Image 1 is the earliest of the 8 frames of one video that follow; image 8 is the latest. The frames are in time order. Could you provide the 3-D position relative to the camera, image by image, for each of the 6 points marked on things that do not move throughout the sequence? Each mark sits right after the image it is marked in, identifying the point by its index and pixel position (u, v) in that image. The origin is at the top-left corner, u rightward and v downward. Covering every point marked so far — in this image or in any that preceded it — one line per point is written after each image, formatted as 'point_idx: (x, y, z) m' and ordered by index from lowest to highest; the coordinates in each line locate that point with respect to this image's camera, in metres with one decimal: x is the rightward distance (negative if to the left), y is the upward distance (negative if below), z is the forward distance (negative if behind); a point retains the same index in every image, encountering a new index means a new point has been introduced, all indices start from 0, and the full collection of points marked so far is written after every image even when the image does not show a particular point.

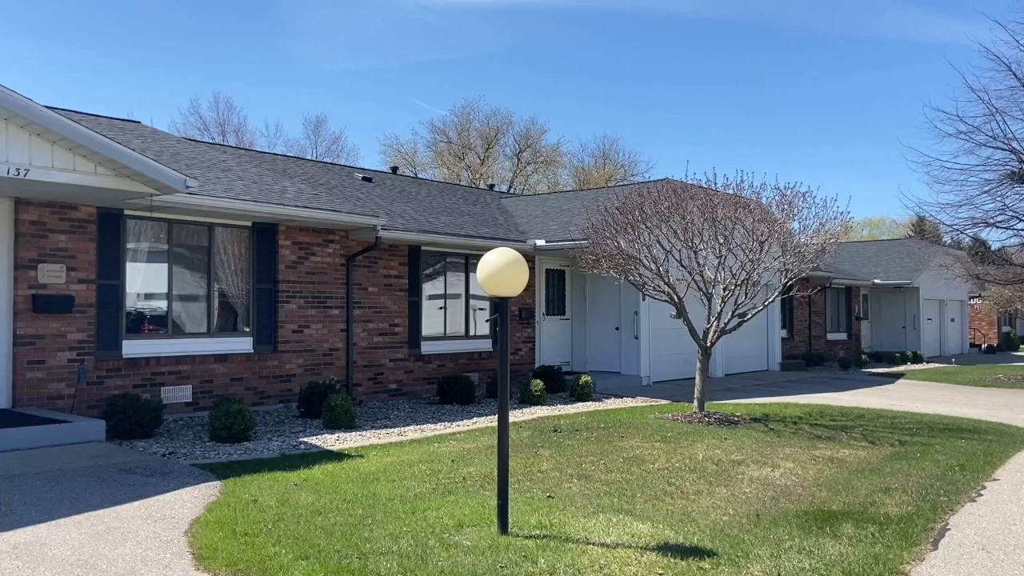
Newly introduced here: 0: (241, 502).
0: (-2.3, -1.8, +6.6) m
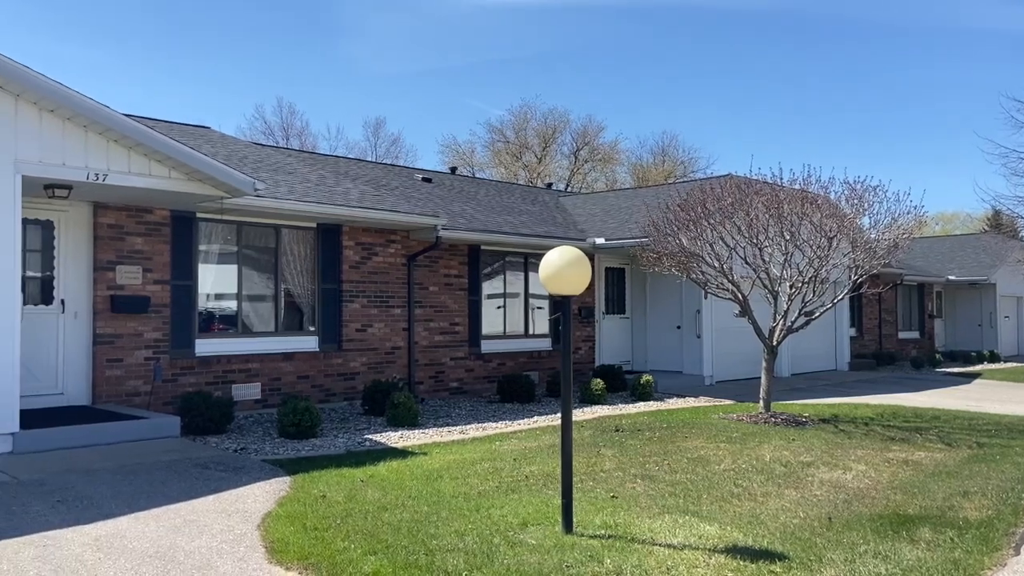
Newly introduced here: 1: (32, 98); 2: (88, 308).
0: (-1.7, -1.8, +6.7) m
1: (-5.0, +2.0, +8.2) m
2: (-5.5, -0.3, +10.3) m
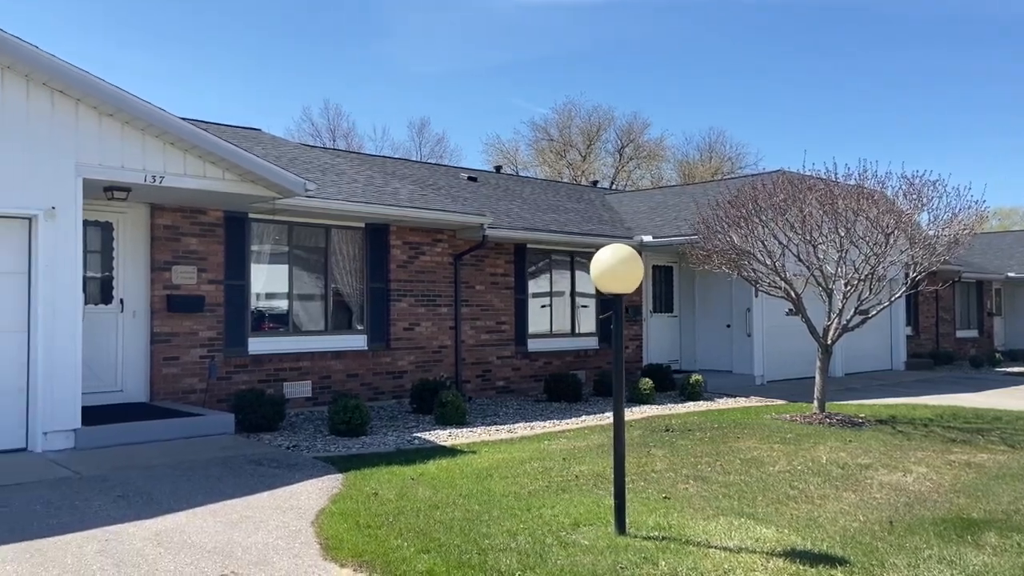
0: (-1.3, -1.8, +6.8) m
1: (-4.5, +2.0, +8.4) m
2: (-4.9, -0.3, +10.5) m
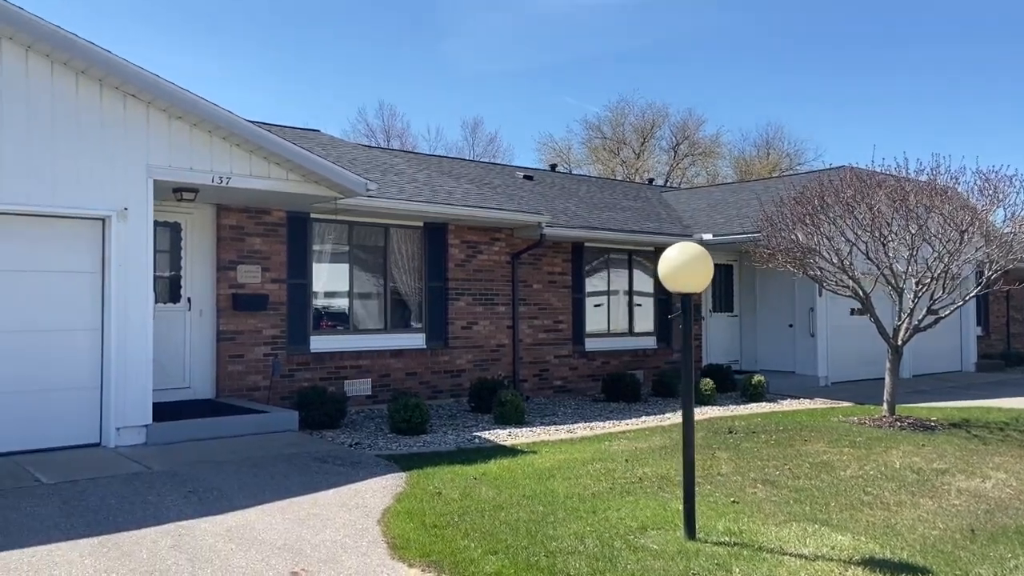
0: (-0.7, -1.8, +6.8) m
1: (-3.8, +2.0, +8.6) m
2: (-4.1, -0.2, +10.7) m
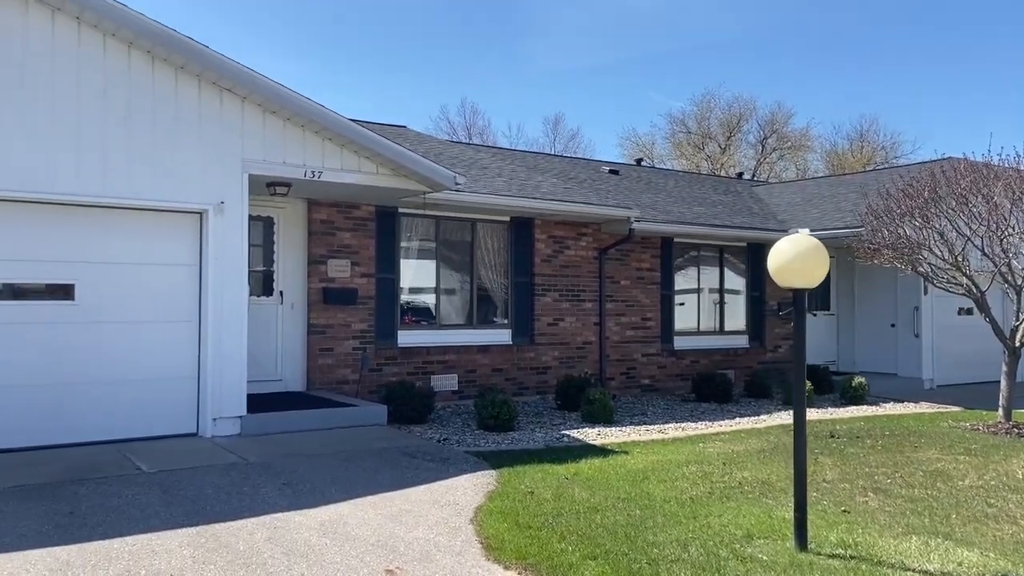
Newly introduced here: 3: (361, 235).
0: (+0.1, -1.7, +6.6) m
1: (-2.8, +2.1, +8.7) m
2: (-2.9, -0.2, +10.9) m
3: (-2.1, +0.8, +11.2) m
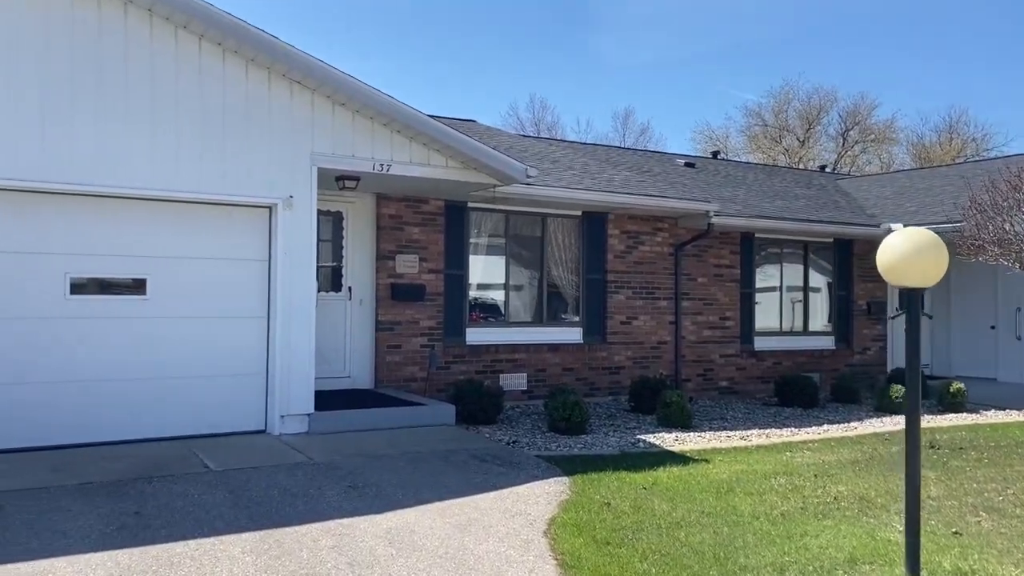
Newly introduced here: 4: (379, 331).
0: (+0.6, -1.7, +6.2) m
1: (-2.0, +2.1, +8.5) m
2: (-1.9, -0.1, +10.7) m
3: (-1.1, +0.8, +11.0) m
4: (-1.8, -0.6, +10.6) m
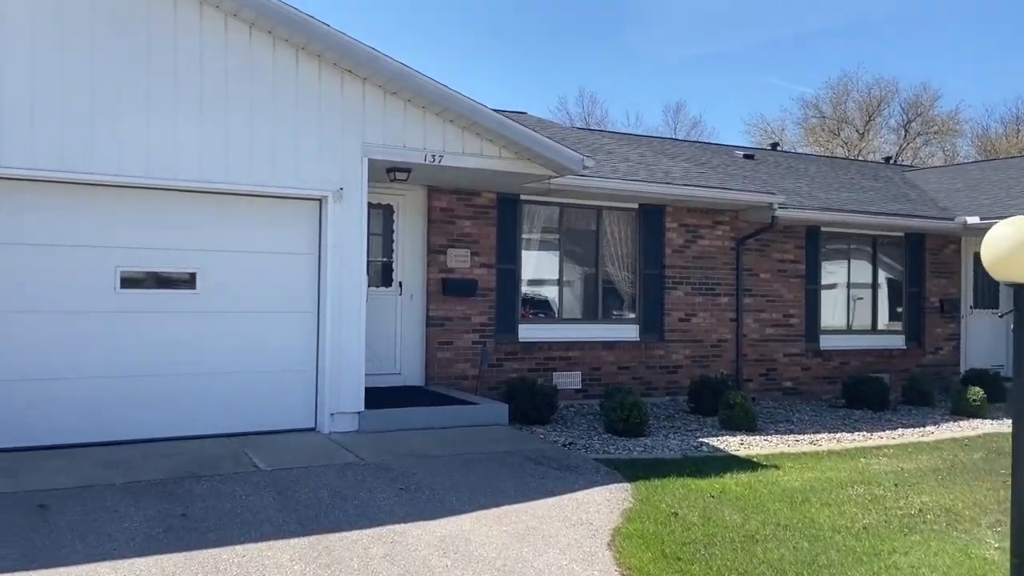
0: (+1.1, -1.6, +5.8) m
1: (-1.4, +2.2, +8.3) m
2: (-1.2, 0.0, +10.4) m
3: (-0.4, +0.9, +10.6) m
4: (-1.1, -0.5, +10.4) m
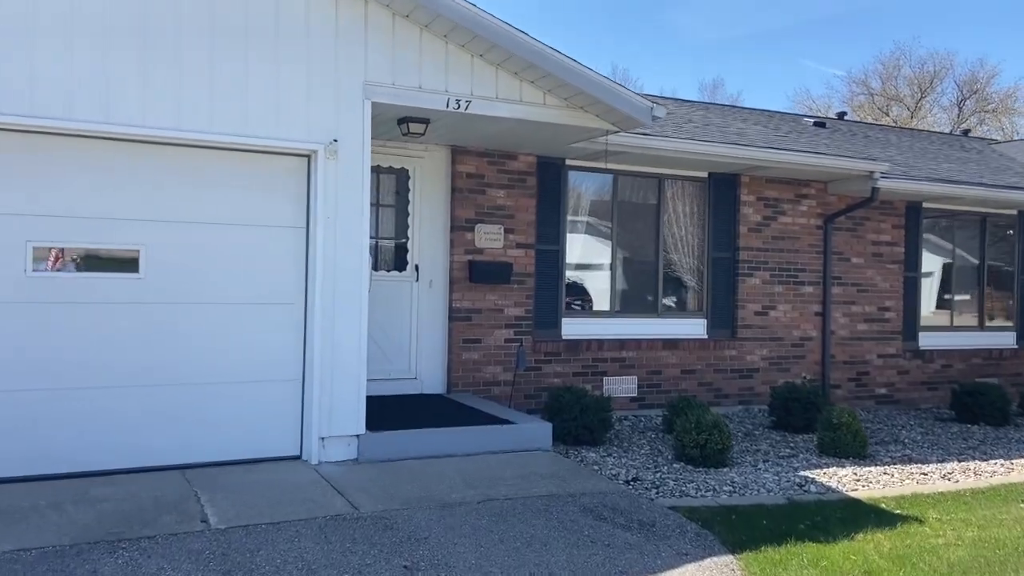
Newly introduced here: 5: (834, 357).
0: (+1.4, -1.6, +3.8) m
1: (-1.0, +2.3, +6.2) m
2: (-0.7, +0.1, +8.4) m
3: (+0.1, +1.0, +8.6) m
4: (-0.6, -0.4, +8.4) m
5: (+4.2, -0.9, +10.4) m
